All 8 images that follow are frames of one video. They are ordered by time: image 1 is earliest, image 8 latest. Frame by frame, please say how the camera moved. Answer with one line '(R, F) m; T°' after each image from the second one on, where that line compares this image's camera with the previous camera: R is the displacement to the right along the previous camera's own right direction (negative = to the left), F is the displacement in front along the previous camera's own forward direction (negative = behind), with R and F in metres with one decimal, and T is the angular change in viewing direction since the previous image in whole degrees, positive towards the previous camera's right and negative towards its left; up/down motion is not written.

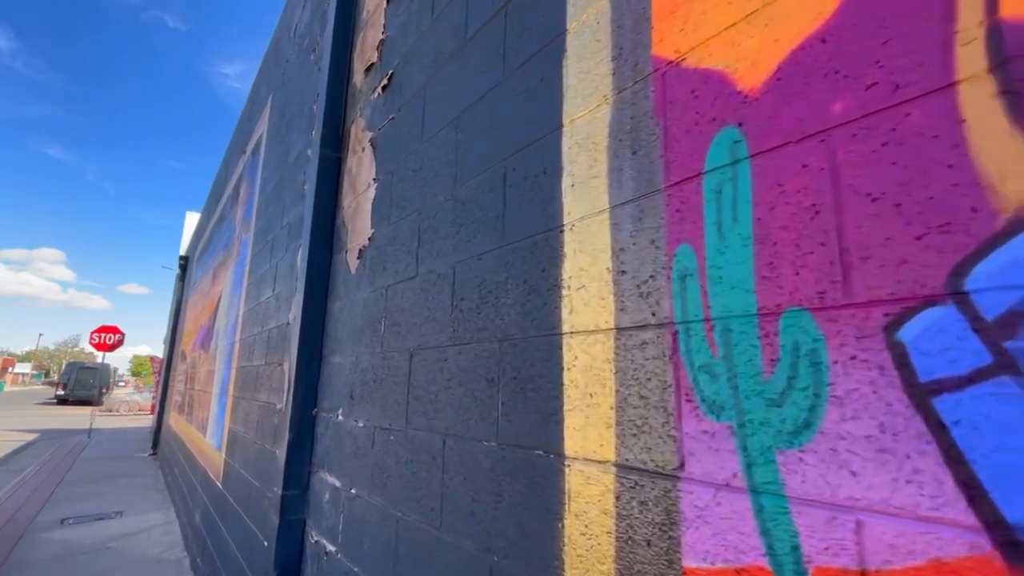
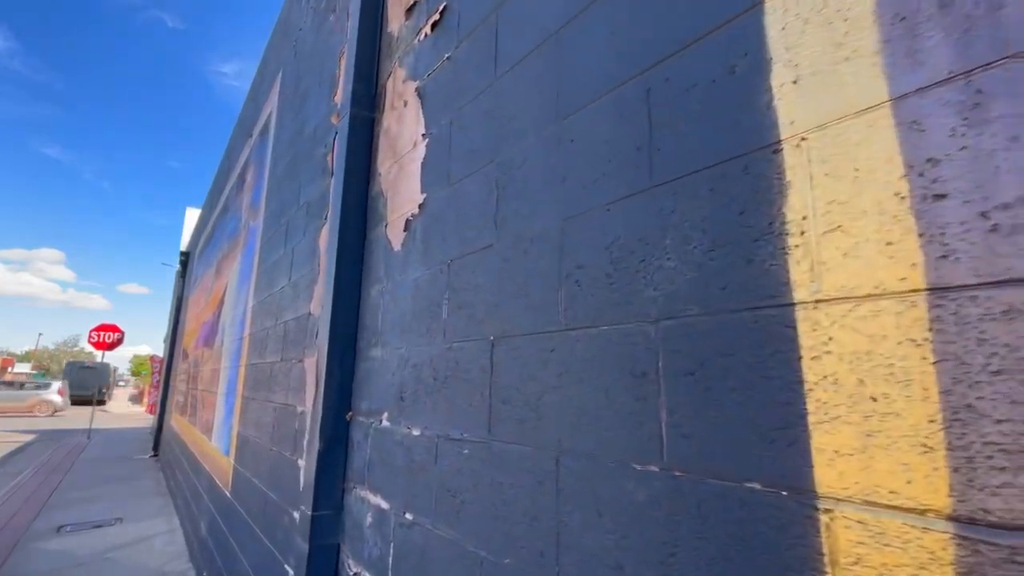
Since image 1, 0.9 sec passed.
(-0.3, +0.4) m; 0°
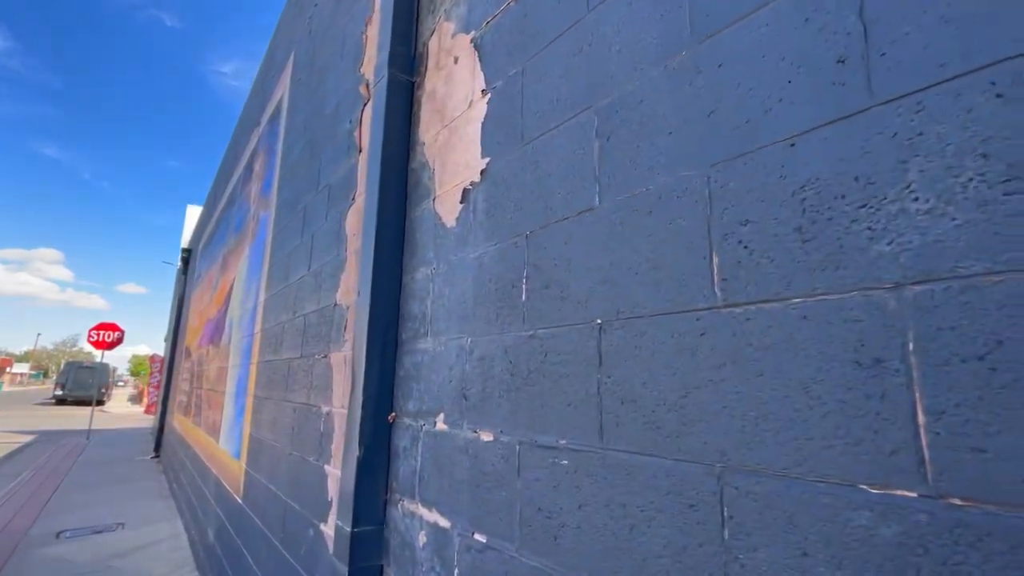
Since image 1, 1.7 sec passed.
(-0.2, +0.2) m; 0°
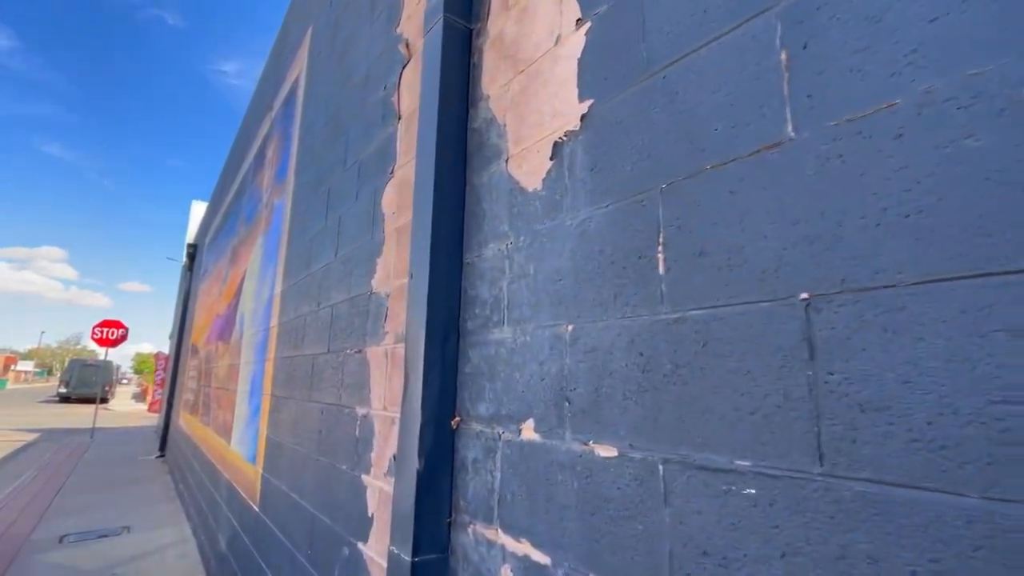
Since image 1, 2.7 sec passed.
(-0.2, +0.3) m; 0°
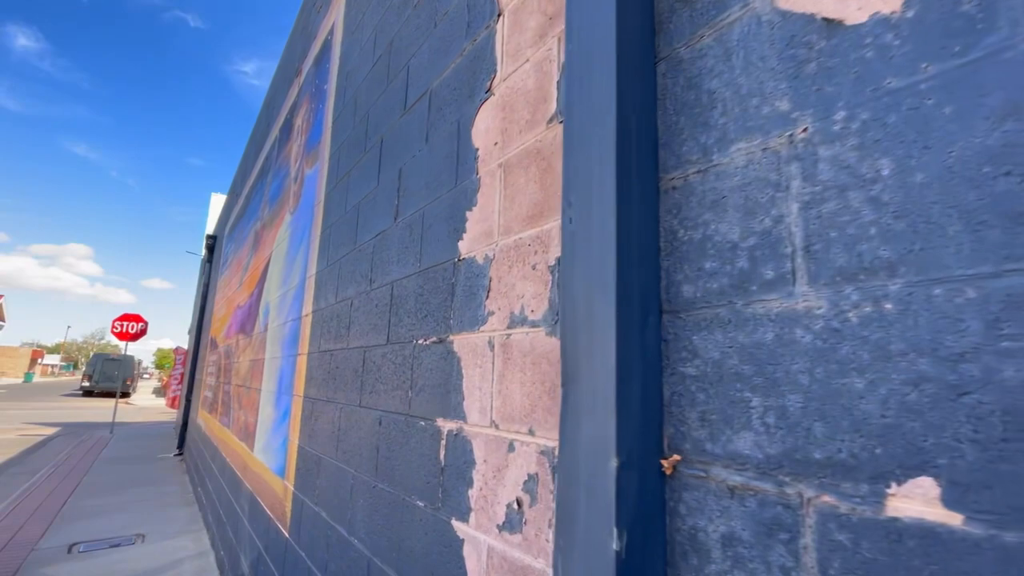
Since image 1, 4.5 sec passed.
(-0.4, +0.6) m; -2°
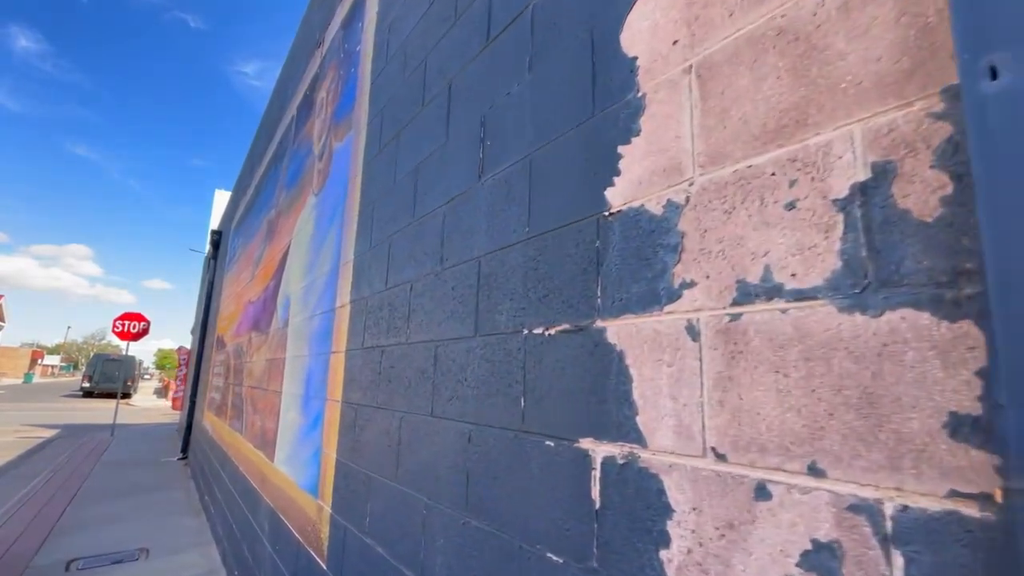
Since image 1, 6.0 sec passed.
(-0.3, +0.4) m; 0°
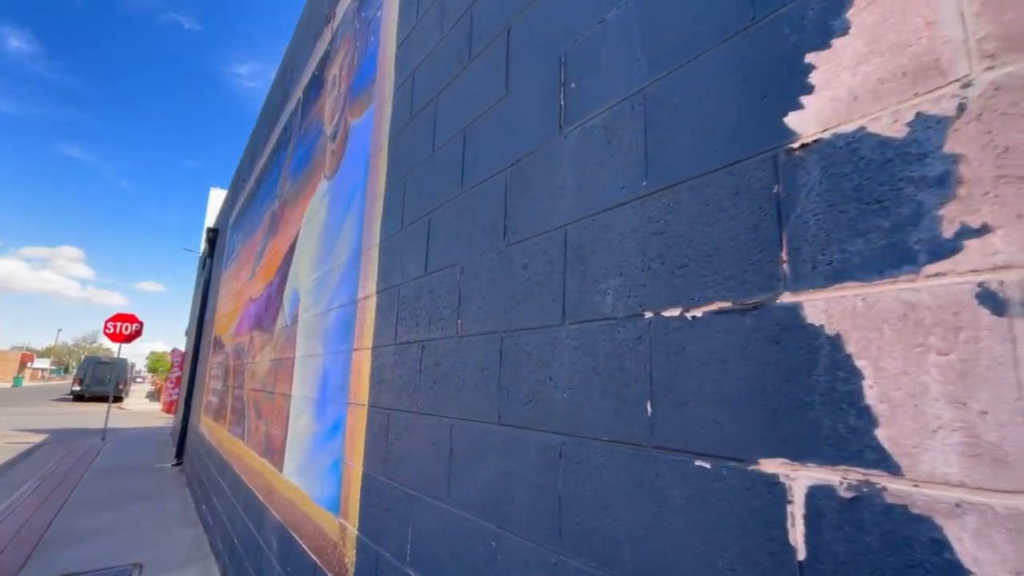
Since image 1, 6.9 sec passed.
(-0.2, +0.3) m; +1°
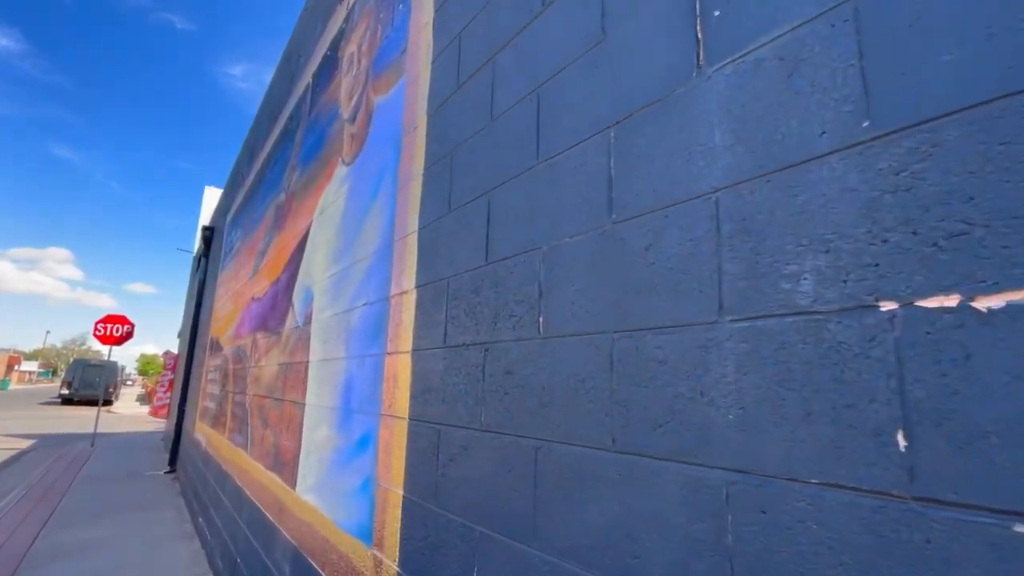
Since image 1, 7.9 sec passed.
(-0.2, +0.3) m; +1°
